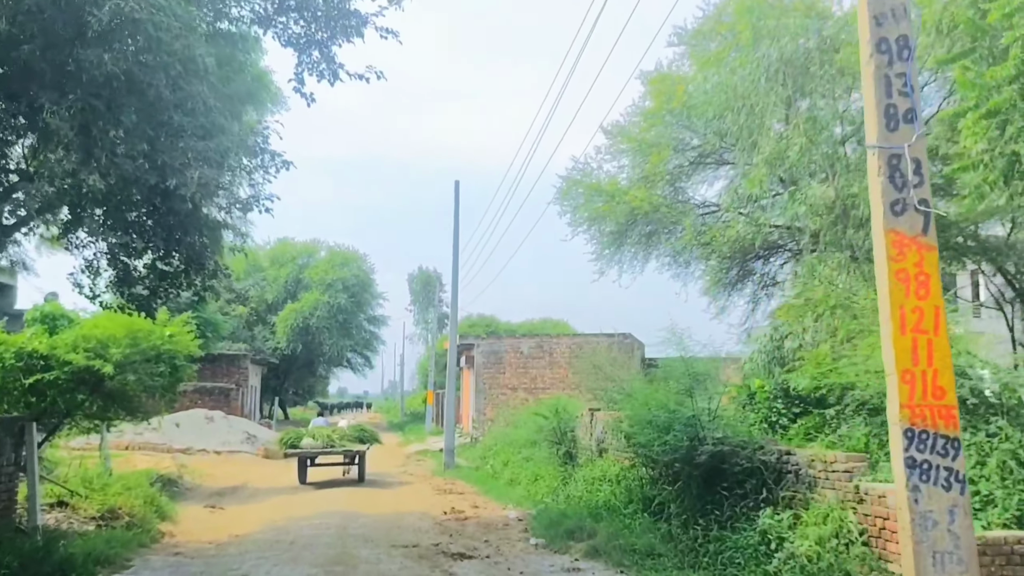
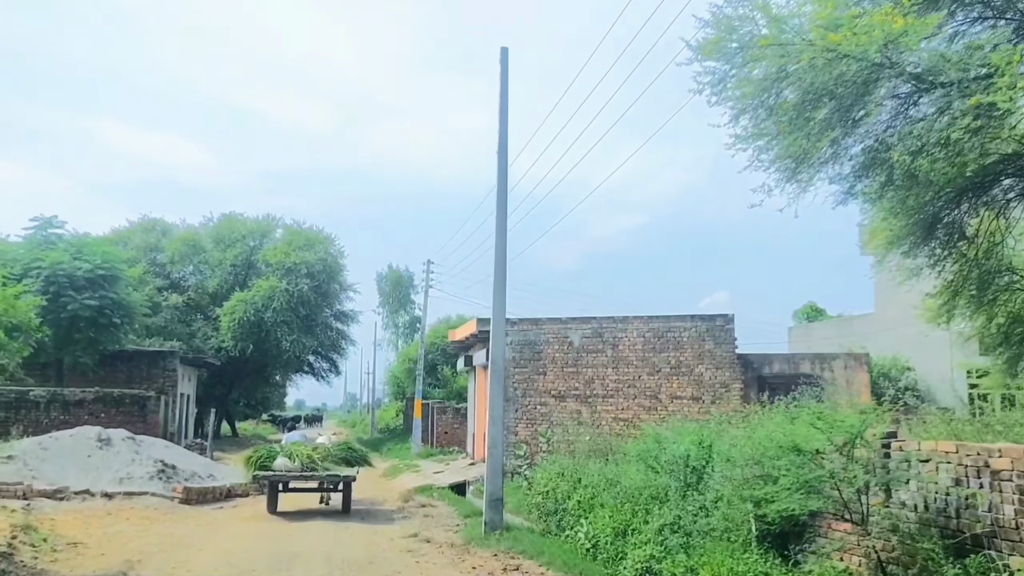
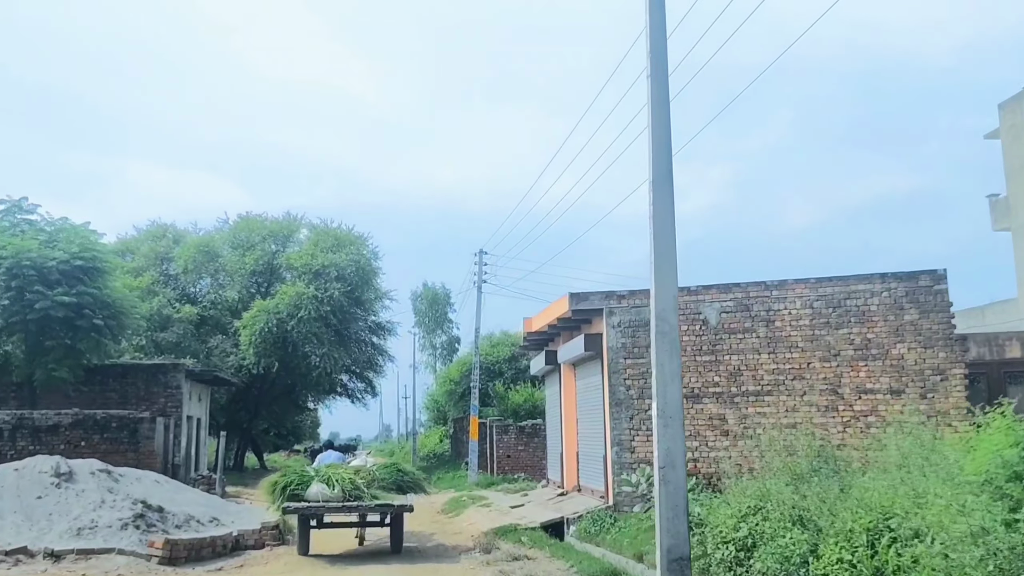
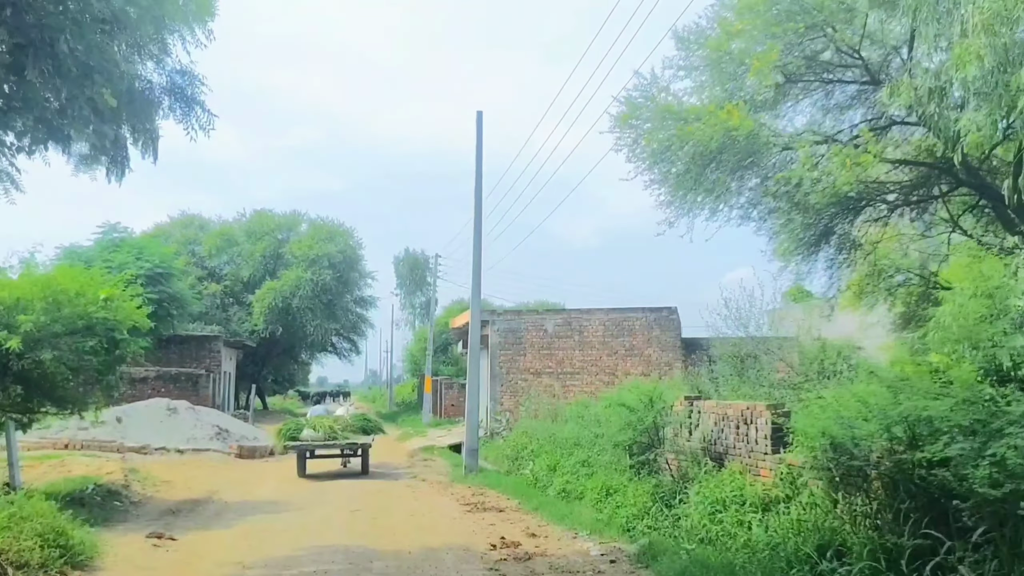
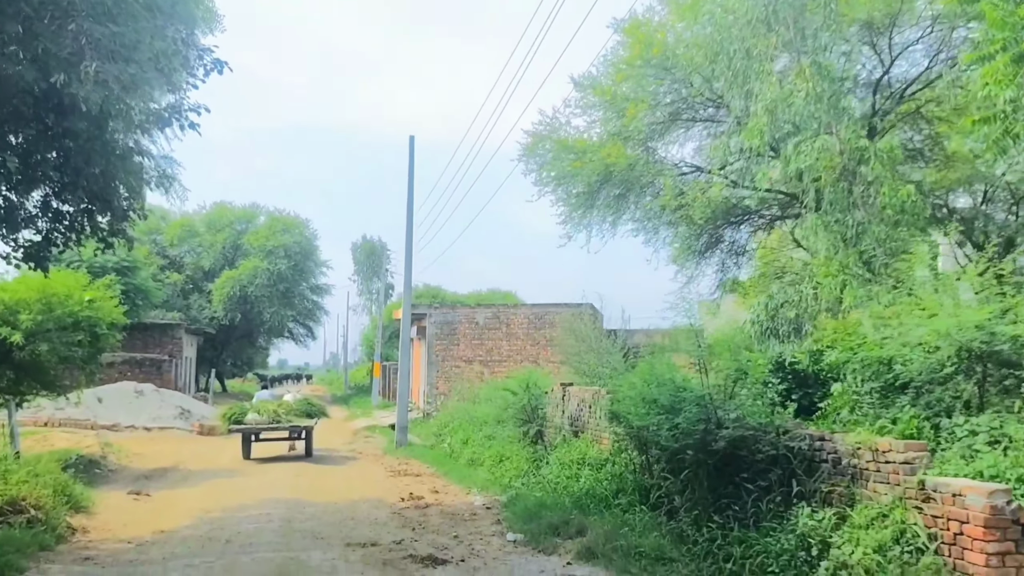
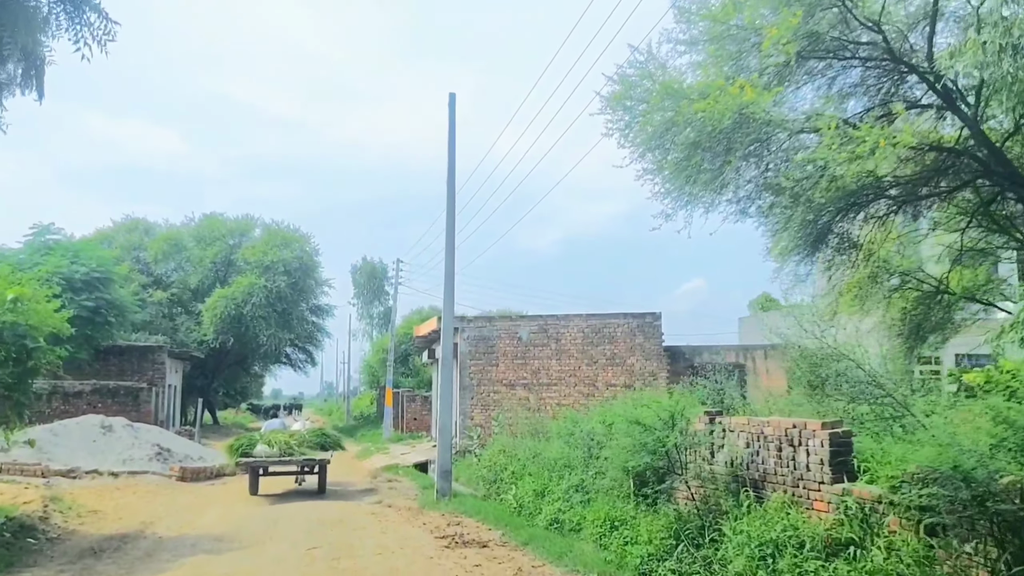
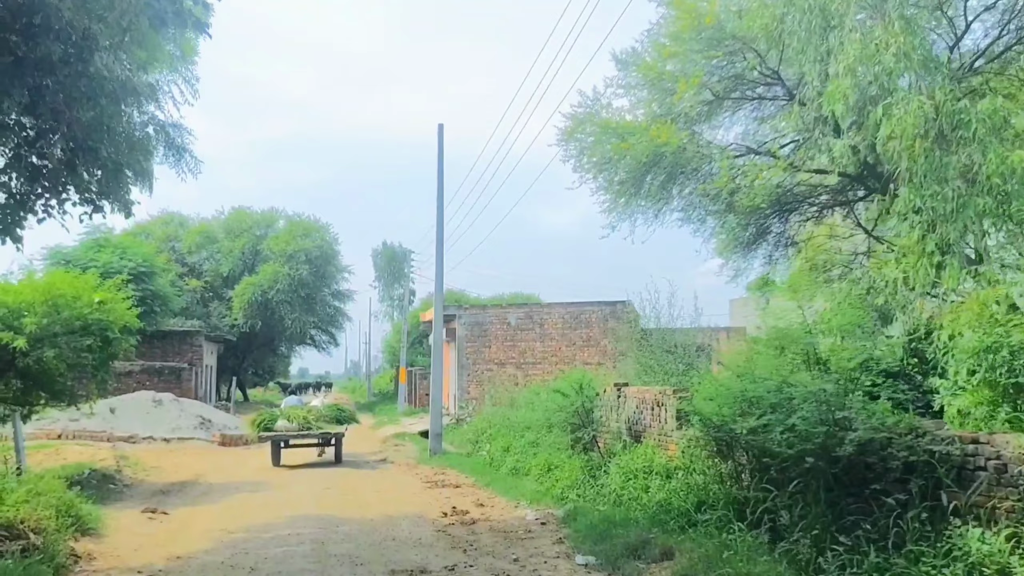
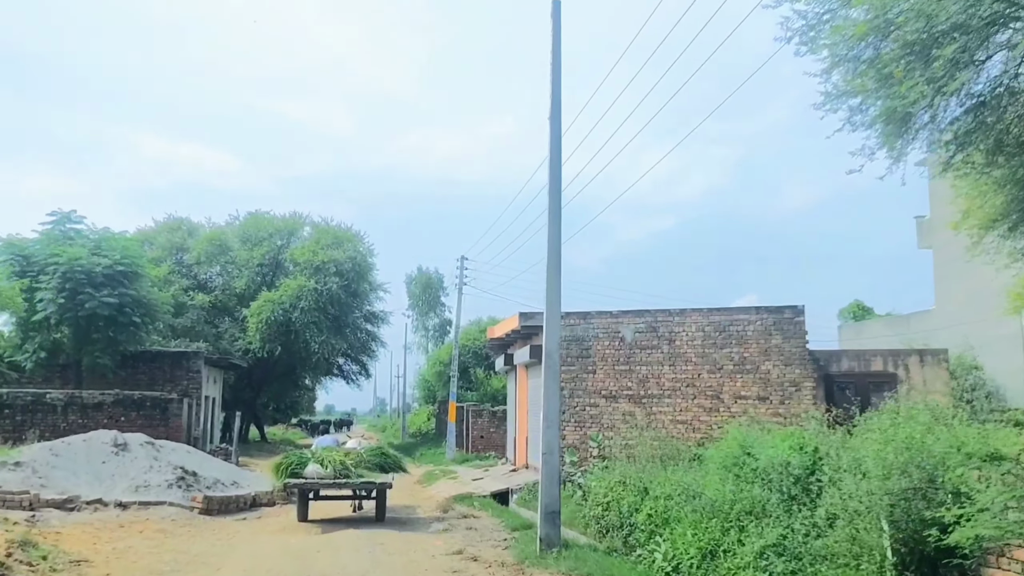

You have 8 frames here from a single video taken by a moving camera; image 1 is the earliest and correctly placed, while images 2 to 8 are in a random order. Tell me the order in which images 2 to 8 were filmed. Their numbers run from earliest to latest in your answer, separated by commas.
5, 7, 4, 6, 2, 8, 3
